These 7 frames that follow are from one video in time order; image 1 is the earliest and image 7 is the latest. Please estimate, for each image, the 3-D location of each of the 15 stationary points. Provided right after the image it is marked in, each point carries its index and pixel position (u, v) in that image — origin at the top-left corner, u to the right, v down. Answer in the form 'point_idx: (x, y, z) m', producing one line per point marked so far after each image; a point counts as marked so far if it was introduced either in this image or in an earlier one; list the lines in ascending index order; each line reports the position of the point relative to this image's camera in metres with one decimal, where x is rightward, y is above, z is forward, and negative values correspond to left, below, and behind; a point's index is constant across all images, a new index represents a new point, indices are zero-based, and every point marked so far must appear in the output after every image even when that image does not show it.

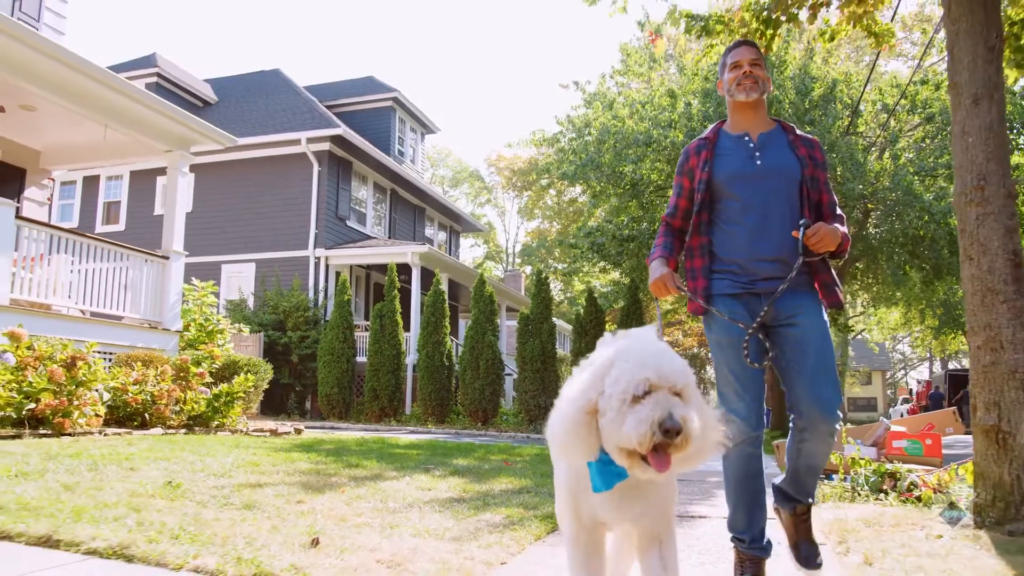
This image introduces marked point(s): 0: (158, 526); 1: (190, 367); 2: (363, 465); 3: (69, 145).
0: (-1.5, -1.0, +3.1) m
1: (-3.7, -0.9, +8.6) m
2: (-1.2, -1.5, +6.2) m
3: (-6.6, +2.1, +11.3) m
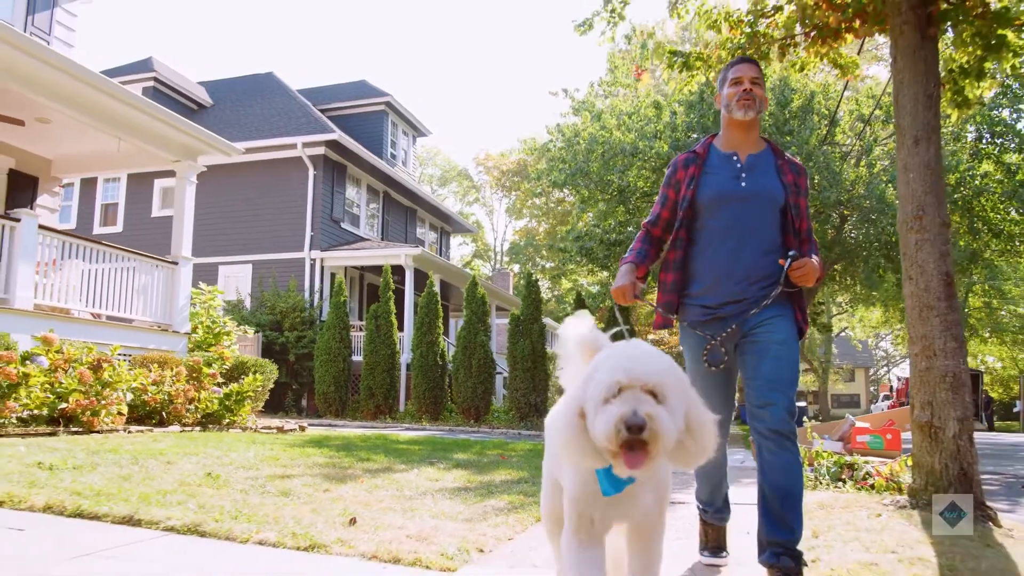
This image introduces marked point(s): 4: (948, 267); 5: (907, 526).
0: (-1.5, -1.1, +3.7) m
1: (-3.7, -1.0, +9.1) m
2: (-1.3, -1.5, +6.8) m
3: (-6.7, +2.1, +11.7) m
4: (+2.5, +0.1, +4.2) m
5: (+1.9, -1.1, +3.6) m
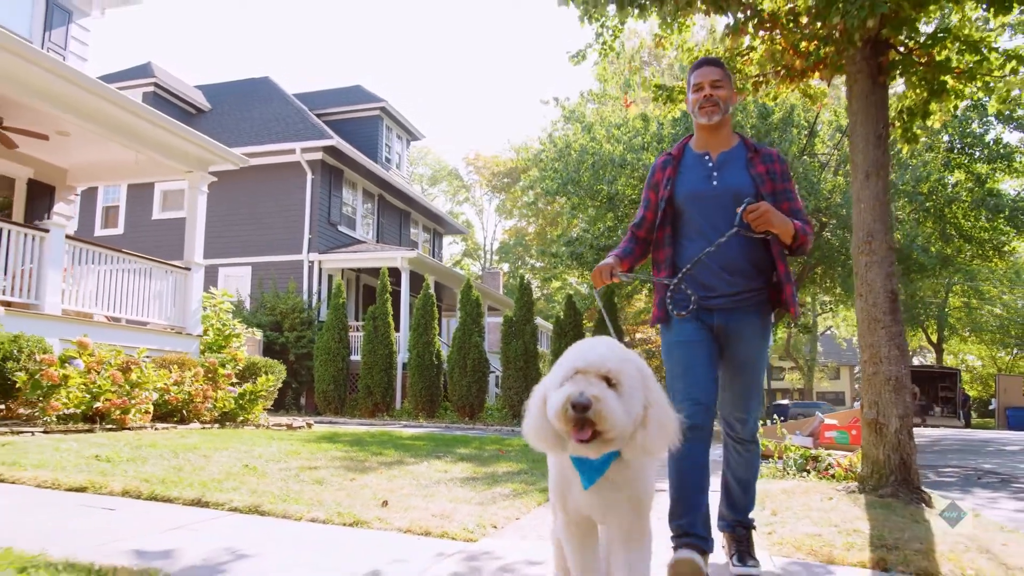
0: (-1.4, -1.2, +4.3) m
1: (-3.8, -1.0, +9.6) m
2: (-1.3, -1.6, +7.4) m
3: (-6.8, +2.0, +12.3) m
4: (+2.5, 0.0, +4.9) m
5: (+1.9, -1.2, +4.3) m
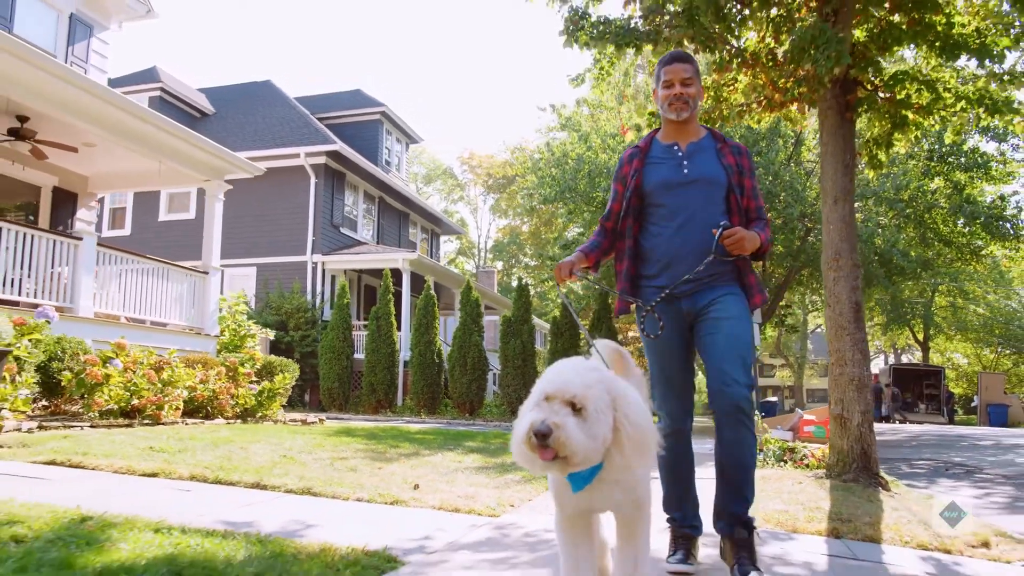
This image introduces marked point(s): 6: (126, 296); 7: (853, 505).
0: (-1.3, -1.3, +5.0) m
1: (-3.8, -1.1, +10.3) m
2: (-1.2, -1.7, +8.1) m
3: (-6.8, +2.0, +12.9) m
4: (+2.6, -0.1, +5.6) m
5: (+2.0, -1.3, +5.0) m
6: (-5.5, -0.1, +10.9) m
7: (+2.1, -1.3, +4.5) m
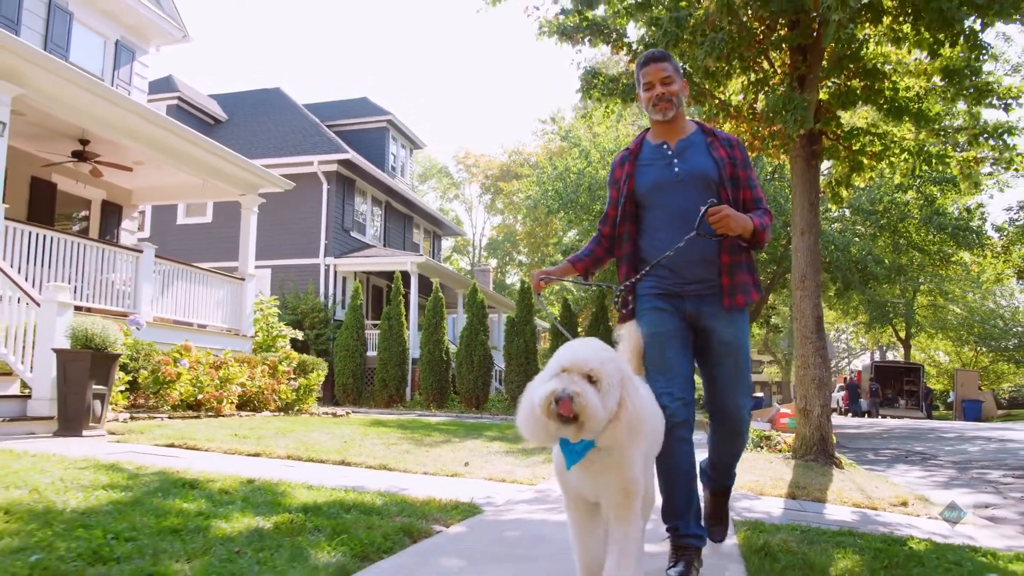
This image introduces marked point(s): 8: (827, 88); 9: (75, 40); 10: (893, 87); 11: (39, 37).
0: (-1.1, -1.4, +6.2) m
1: (-3.6, -1.2, +11.5) m
2: (-1.0, -1.8, +9.3) m
3: (-6.6, +1.9, +14.0) m
4: (+2.8, -0.2, +6.9) m
5: (+2.3, -1.5, +6.3) m
6: (-5.3, -0.2, +12.0) m
7: (+2.3, -1.5, +5.8) m
8: (+3.0, +1.9, +7.2) m
9: (-7.6, +4.3, +13.0) m
10: (+3.6, +1.9, +7.2) m
11: (-7.6, +4.1, +12.1) m
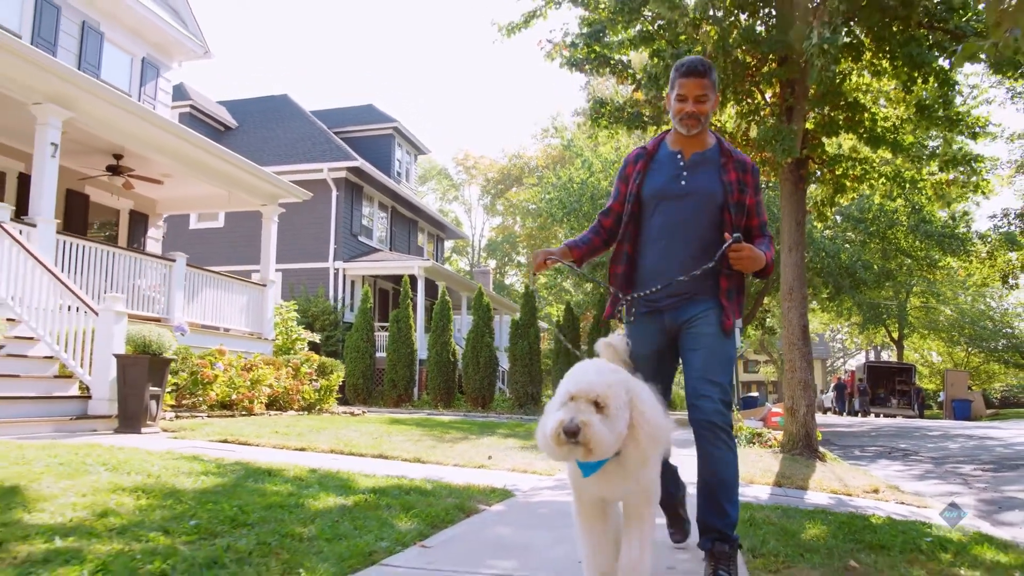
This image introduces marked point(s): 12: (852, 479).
0: (-0.9, -1.5, +7.0) m
1: (-3.4, -1.3, +12.2) m
2: (-0.8, -1.9, +10.1) m
3: (-6.5, +1.8, +14.7) m
4: (+3.0, -0.3, +7.6) m
5: (+2.4, -1.6, +7.0) m
6: (-5.1, -0.3, +12.8) m
7: (+2.5, -1.6, +6.6) m
8: (+3.2, +1.8, +7.9) m
9: (-7.4, +4.2, +13.7) m
10: (+3.8, +1.8, +7.9) m
11: (-7.5, +4.0, +12.8) m
12: (+2.9, -1.6, +6.4) m
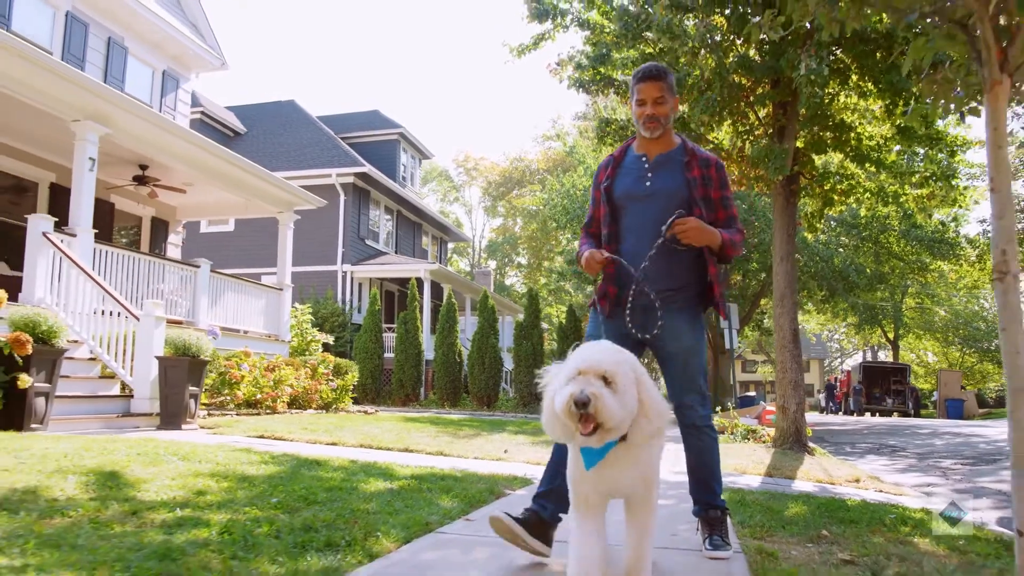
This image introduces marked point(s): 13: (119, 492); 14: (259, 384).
0: (-0.8, -1.6, +7.6) m
1: (-3.3, -1.4, +12.8) m
2: (-0.7, -2.0, +10.7) m
3: (-6.3, +1.7, +15.3) m
4: (+3.1, -0.4, +8.2) m
5: (+2.6, -1.7, +7.6) m
6: (-5.0, -0.4, +13.4) m
7: (+2.6, -1.7, +7.2) m
8: (+3.3, +1.7, +8.5) m
9: (-7.3, +4.1, +14.3) m
10: (+3.9, +1.7, +8.5) m
11: (-7.4, +3.9, +13.4) m
12: (+3.0, -1.7, +7.0) m
13: (-1.9, -1.0, +3.6) m
14: (-3.6, -1.4, +10.7) m
